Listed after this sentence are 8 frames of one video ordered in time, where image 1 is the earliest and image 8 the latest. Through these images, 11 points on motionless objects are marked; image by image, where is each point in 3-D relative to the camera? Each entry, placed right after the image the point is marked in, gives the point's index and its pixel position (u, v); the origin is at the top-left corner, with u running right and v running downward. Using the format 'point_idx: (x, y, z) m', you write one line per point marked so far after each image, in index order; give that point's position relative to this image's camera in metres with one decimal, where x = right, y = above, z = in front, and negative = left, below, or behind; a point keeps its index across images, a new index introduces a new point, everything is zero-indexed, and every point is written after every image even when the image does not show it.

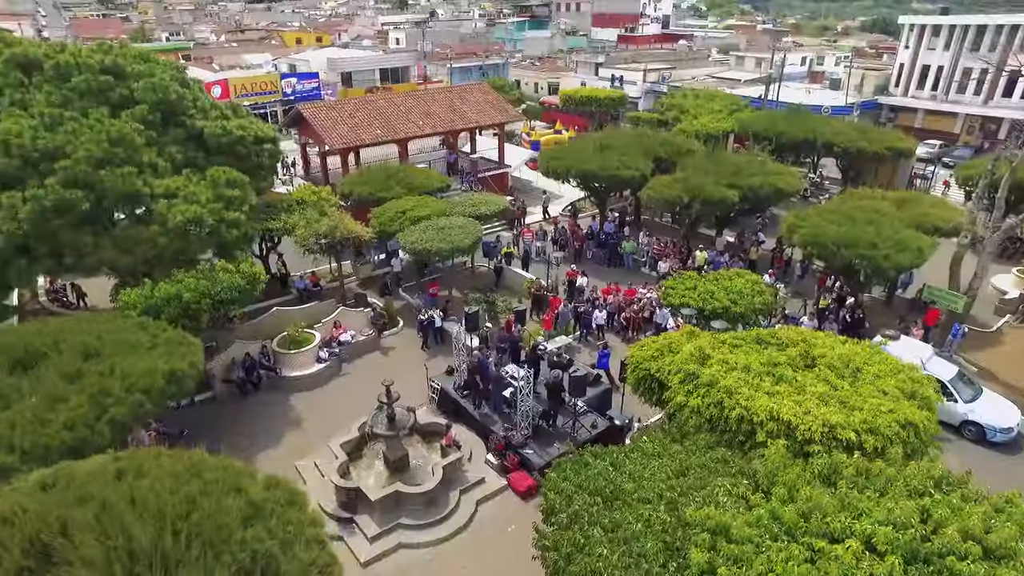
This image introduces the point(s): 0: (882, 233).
0: (+11.0, +1.5, +18.6) m
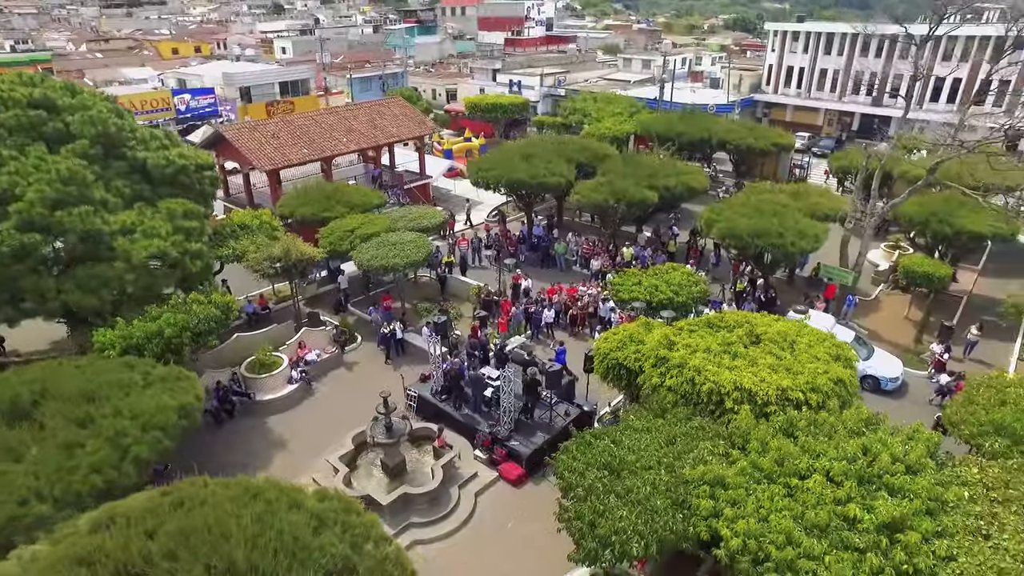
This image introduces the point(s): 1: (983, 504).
0: (+9.4, +2.2, +21.7) m
1: (+7.4, -3.2, +9.9) m
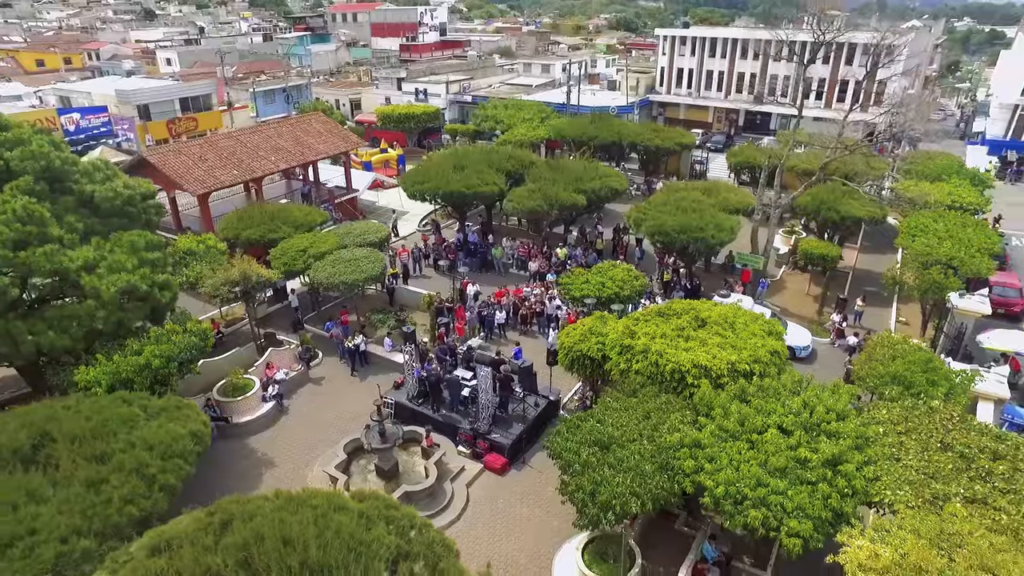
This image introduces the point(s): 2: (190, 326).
0: (+7.4, +2.6, +24.5) m
1: (+7.6, -2.8, +12.6) m
2: (-8.5, -1.0, +16.9) m
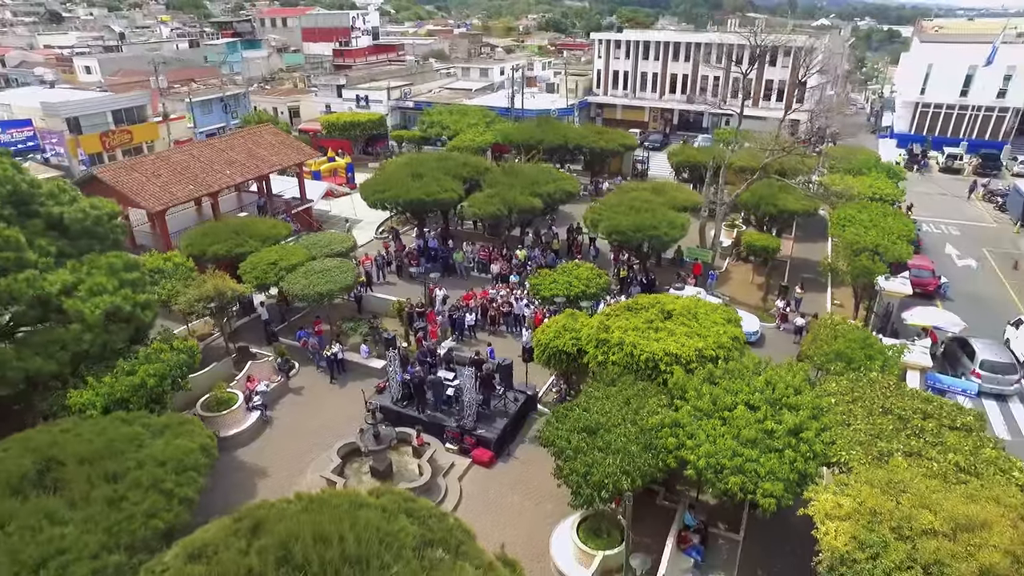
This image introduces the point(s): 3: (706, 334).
0: (+5.9, +2.9, +26.2) m
1: (+7.6, -2.5, +14.4) m
2: (-9.0, -1.5, +17.1) m
3: (+5.1, -1.2, +16.9) m
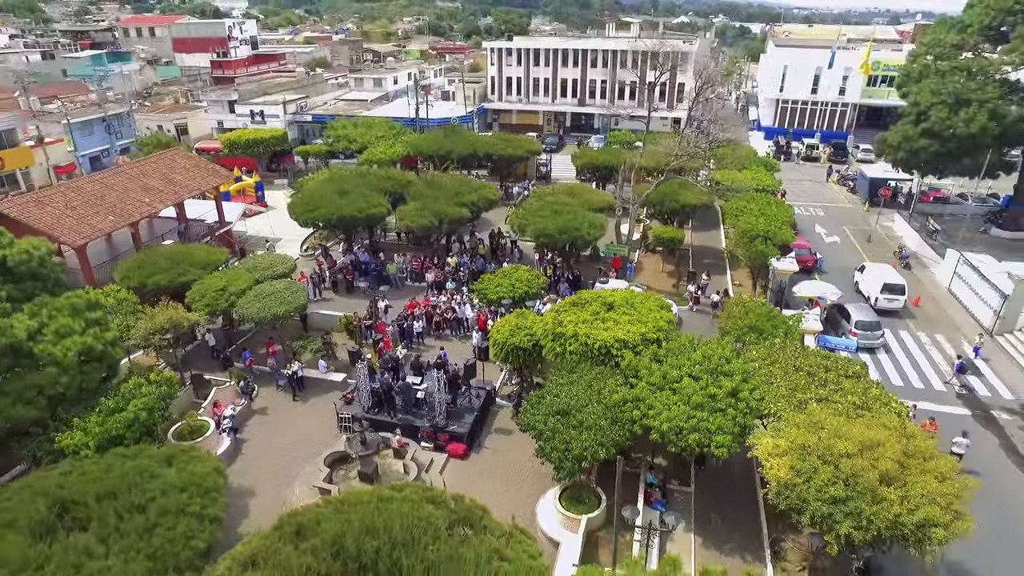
0: (+2.9, +3.1, +28.9) m
1: (+7.0, -2.1, +17.6) m
2: (-9.8, -2.4, +17.5) m
3: (+4.1, -1.0, +19.6) m
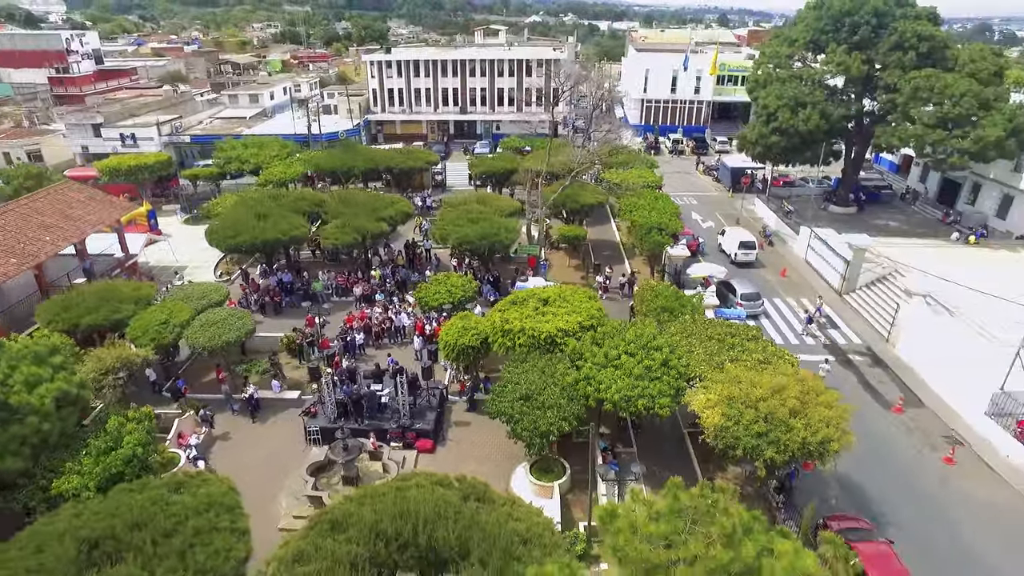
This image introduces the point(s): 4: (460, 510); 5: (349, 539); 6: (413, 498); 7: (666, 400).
0: (-0.9, +3.1, +31.4) m
1: (+5.7, -1.6, +21.1) m
2: (-10.7, -3.5, +17.8) m
3: (+2.3, -0.8, +22.6) m
4: (-1.2, -4.9, +14.1) m
5: (-3.5, -5.3, +13.4) m
6: (-2.2, -4.7, +14.3) m
7: (+4.5, -3.2, +18.7) m
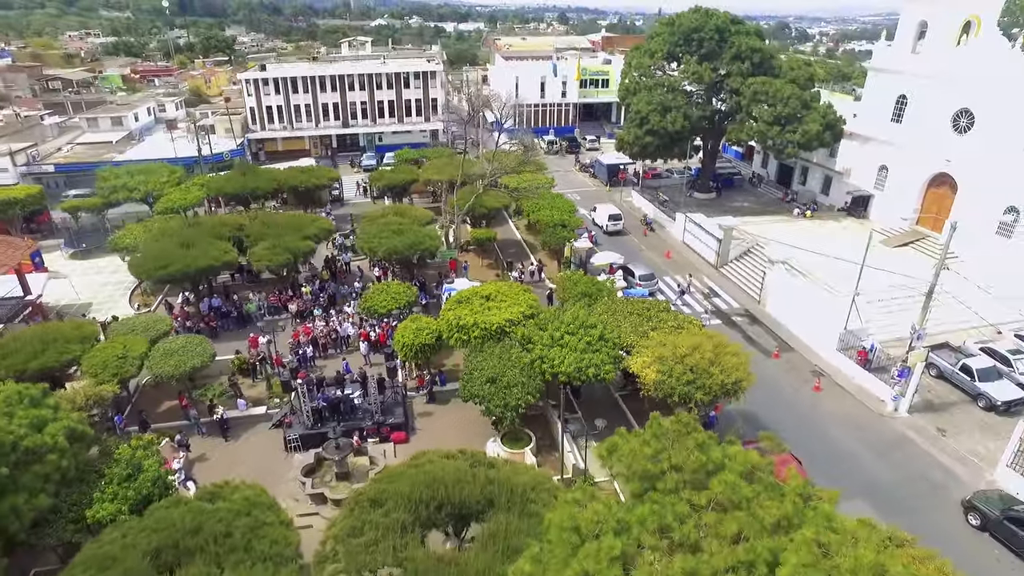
0: (-5.0, +2.9, +34.0) m
1: (+3.9, -1.0, +25.3) m
2: (-11.2, -4.6, +18.8) m
3: (+0.3, -0.6, +26.1) m
4: (-1.0, -4.9, +17.1) m
5: (-3.1, -5.5, +15.9) m
6: (-2.1, -4.9, +17.0) m
7: (+3.4, -2.8, +22.7) m
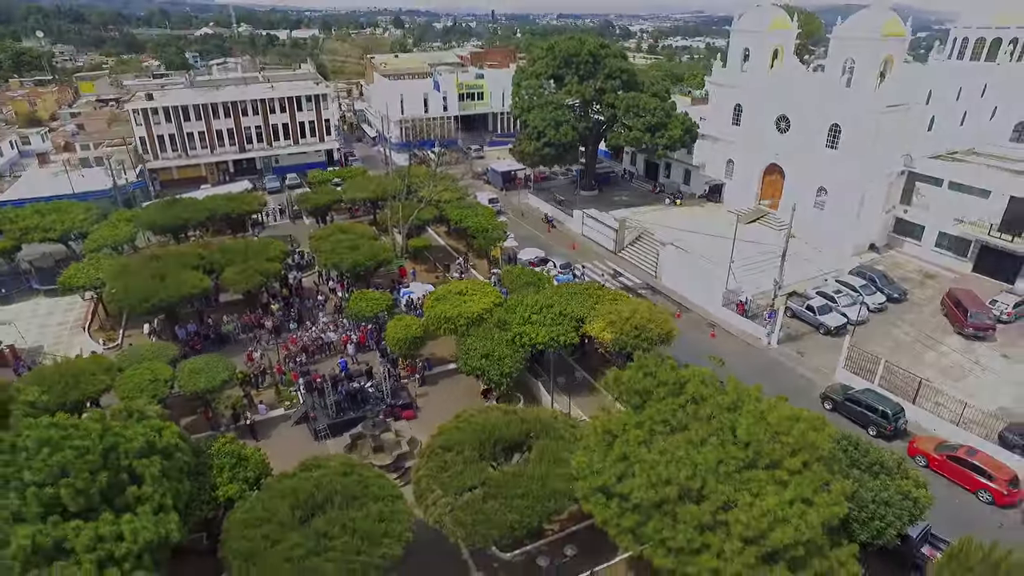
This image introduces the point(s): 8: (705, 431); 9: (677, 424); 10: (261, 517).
0: (-8.5, +2.4, +38.7) m
1: (+2.5, -0.4, +32.2) m
2: (-10.4, -5.4, +22.6) m
3: (-1.2, -0.3, +32.1) m
4: (-0.1, -4.7, +23.2) m
5: (-1.8, -5.5, +21.6) m
6: (-1.1, -4.7, +22.9) m
7: (+2.8, -2.1, +29.6) m
8: (+5.8, -4.3, +19.2) m
9: (+5.1, -4.2, +19.8) m
10: (-7.8, -6.9, +19.2) m
